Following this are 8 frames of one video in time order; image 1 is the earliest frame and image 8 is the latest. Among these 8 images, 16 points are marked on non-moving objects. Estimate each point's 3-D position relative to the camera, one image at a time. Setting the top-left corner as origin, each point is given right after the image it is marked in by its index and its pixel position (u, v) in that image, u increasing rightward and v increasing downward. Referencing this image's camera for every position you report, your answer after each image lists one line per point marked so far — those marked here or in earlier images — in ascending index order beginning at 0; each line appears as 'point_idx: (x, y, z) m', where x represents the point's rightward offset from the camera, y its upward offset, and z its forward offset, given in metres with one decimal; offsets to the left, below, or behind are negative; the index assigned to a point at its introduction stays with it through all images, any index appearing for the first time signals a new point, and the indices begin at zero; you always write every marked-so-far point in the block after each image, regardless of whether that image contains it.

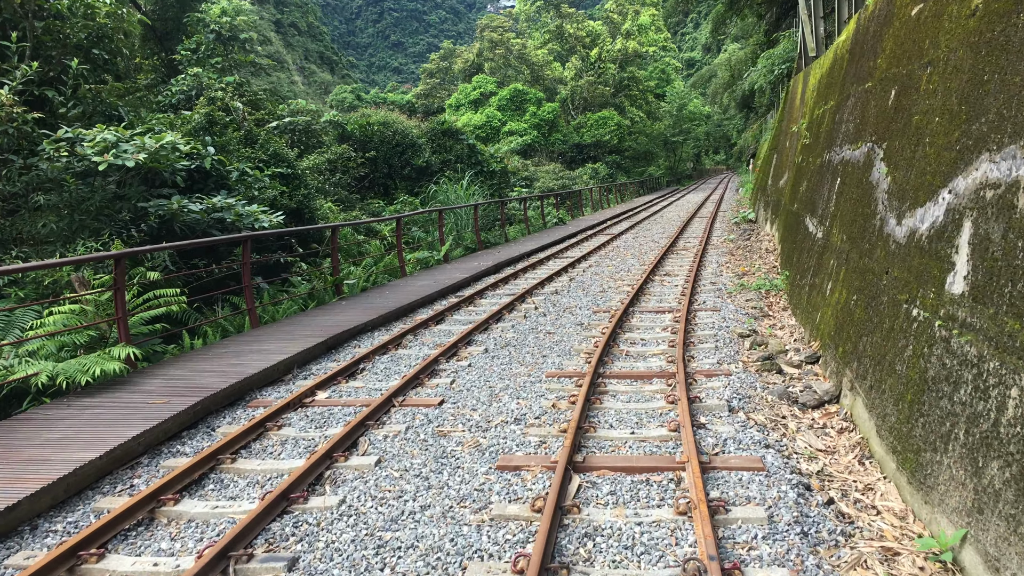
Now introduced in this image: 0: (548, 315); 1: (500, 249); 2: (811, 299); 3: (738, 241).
0: (+0.3, -0.2, +7.4) m
1: (-0.2, +0.6, +13.3) m
2: (+2.2, -0.1, +6.2) m
3: (+3.5, +0.7, +13.3) m
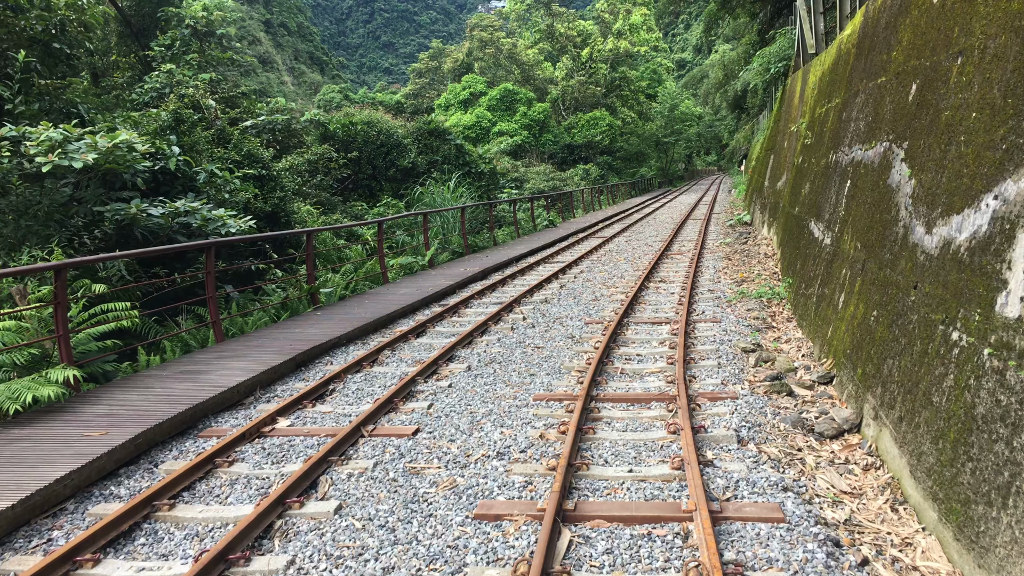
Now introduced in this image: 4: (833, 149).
0: (+0.2, -0.3, +7.0) m
1: (-0.3, +0.5, +12.8) m
2: (+2.1, -0.2, +5.8) m
3: (+3.3, +0.6, +12.9) m
4: (+2.7, +1.2, +7.3) m
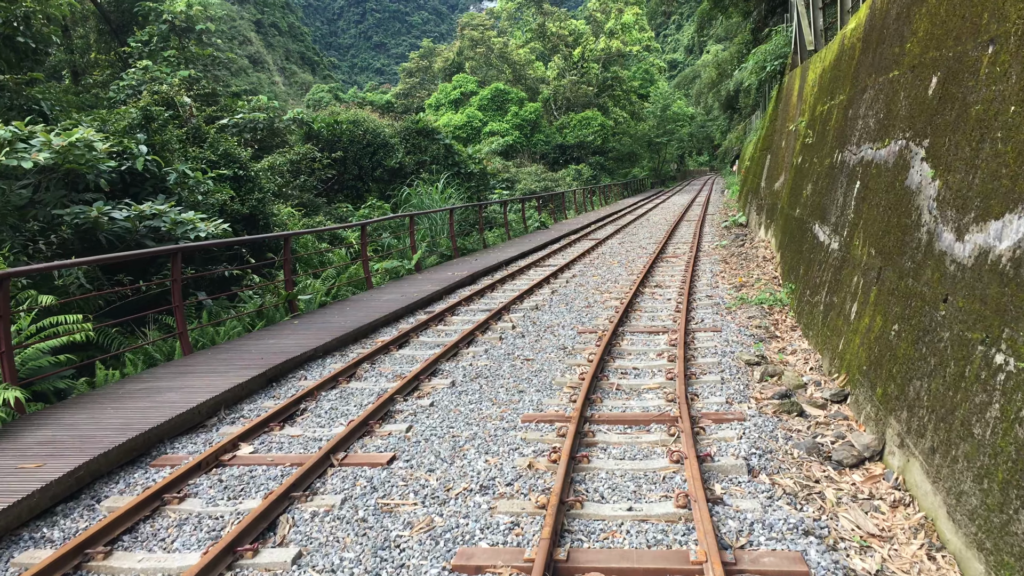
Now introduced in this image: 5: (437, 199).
0: (+0.1, -0.4, +6.6) m
1: (-0.5, +0.5, +12.4) m
2: (+2.0, -0.2, +5.4) m
3: (+3.2, +0.6, +12.5) m
4: (+2.6, +1.1, +6.9) m
5: (-1.1, +1.4, +13.1) m
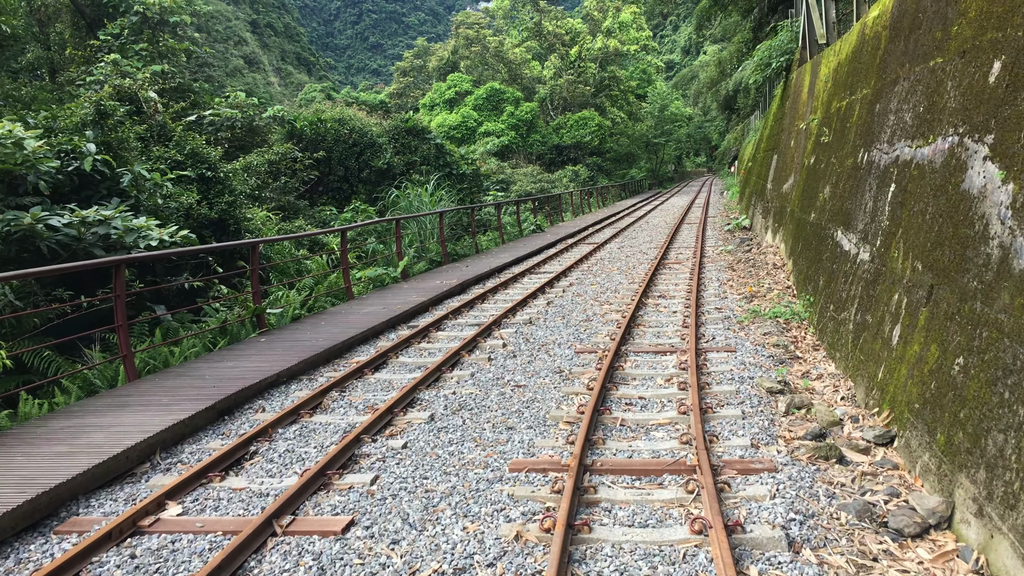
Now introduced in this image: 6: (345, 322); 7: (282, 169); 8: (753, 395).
0: (0.0, -0.5, +5.9) m
1: (-0.6, +0.3, +11.7) m
2: (+1.9, -0.3, +4.7) m
3: (+3.1, +0.5, +11.9) m
4: (+2.5, +1.0, +6.3) m
5: (-1.2, +1.2, +12.4) m
6: (-1.4, -0.3, +7.1) m
7: (-2.9, +1.5, +10.9) m
8: (+1.3, -0.6, +4.6) m
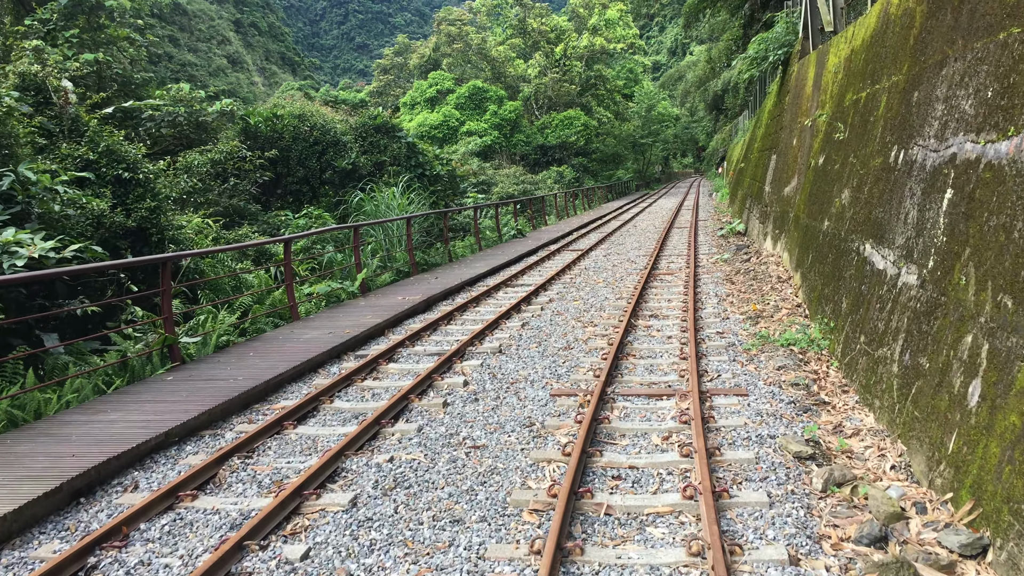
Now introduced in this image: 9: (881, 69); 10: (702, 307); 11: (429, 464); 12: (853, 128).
0: (-0.2, -0.6, +4.8) m
1: (-0.9, +0.2, +10.6) m
2: (+1.7, -0.5, +3.6) m
3: (+2.8, +0.3, +10.8) m
4: (+2.3, +0.9, +5.2) m
5: (-1.6, +1.1, +11.3) m
6: (-1.6, -0.4, +6.0) m
7: (-3.2, +1.3, +9.7) m
8: (+1.1, -0.7, +3.6) m
9: (+2.7, +1.6, +6.3) m
10: (+1.7, -0.2, +7.7) m
11: (-0.4, -0.8, +3.8) m
12: (+2.7, +1.3, +6.9) m
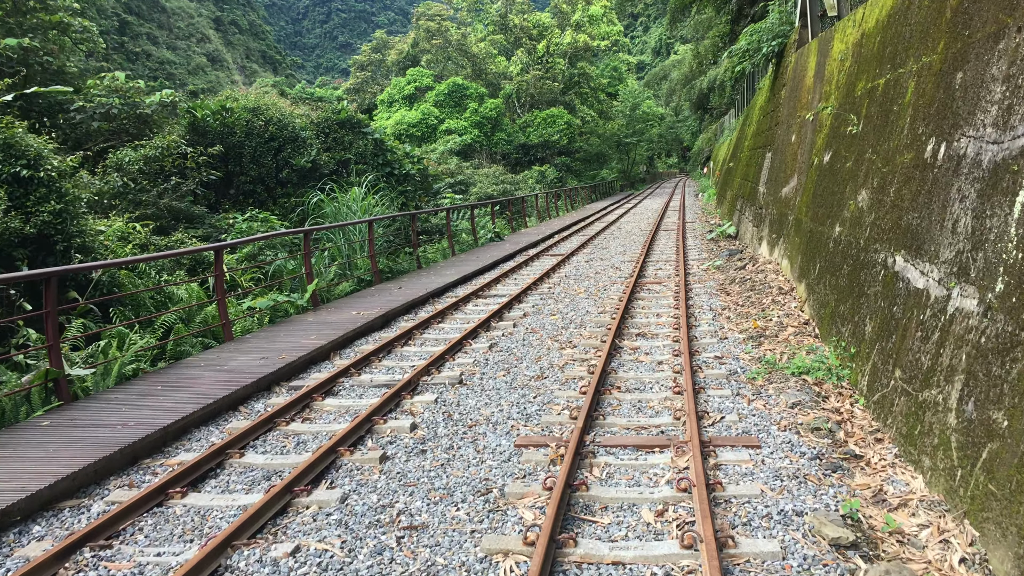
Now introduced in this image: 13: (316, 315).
0: (-0.4, -0.7, +3.9) m
1: (-1.2, +0.1, +9.7) m
2: (+1.5, -0.6, +2.7) m
3: (+2.5, +0.2, +9.9) m
4: (+2.1, +0.8, +4.3) m
5: (-1.9, +1.0, +10.4) m
6: (-1.8, -0.5, +5.1) m
7: (-3.5, +1.2, +8.8) m
8: (+0.9, -0.8, +2.7) m
9: (+2.5, +1.5, +5.4) m
10: (+1.4, -0.3, +6.8) m
11: (-0.5, -0.9, +2.8) m
12: (+2.5, +1.2, +6.0) m
13: (-1.7, -0.2, +7.4) m
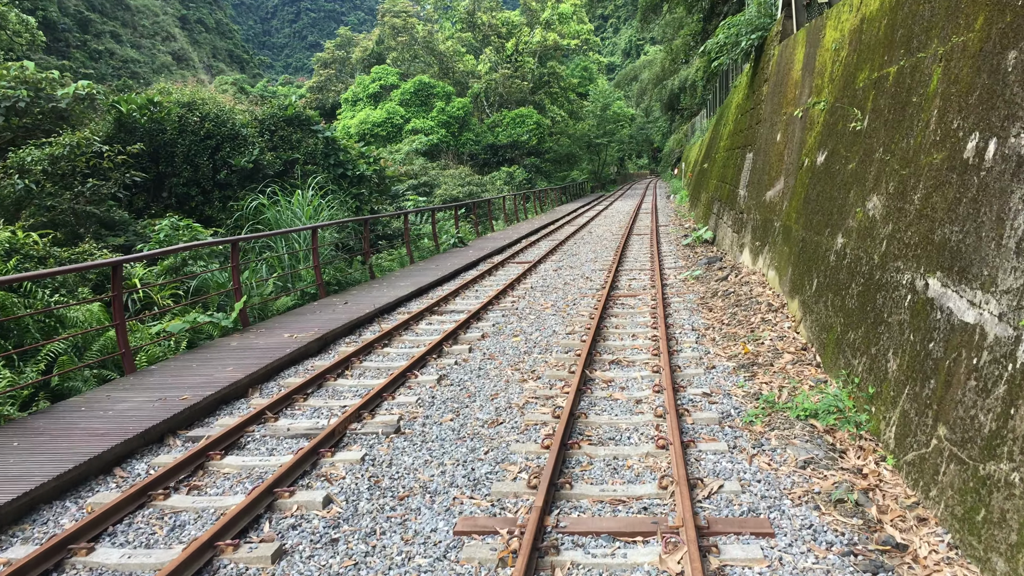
0: (-0.6, -0.9, +2.9) m
1: (-1.6, -0.1, +8.7) m
2: (+1.4, -0.7, +1.9) m
3: (+2.1, +0.1, +9.1) m
4: (+1.9, +0.6, +3.5) m
5: (-2.3, +0.8, +9.4) m
6: (-2.1, -0.7, +4.1) m
7: (-3.9, +1.1, +7.7) m
8: (+0.7, -1.0, +1.8) m
9: (+2.2, +1.4, +4.6) m
10: (+1.1, -0.4, +5.9) m
11: (-0.7, -1.0, +1.9) m
12: (+2.2, +1.0, +5.2) m
13: (-2.0, -0.4, +6.4) m
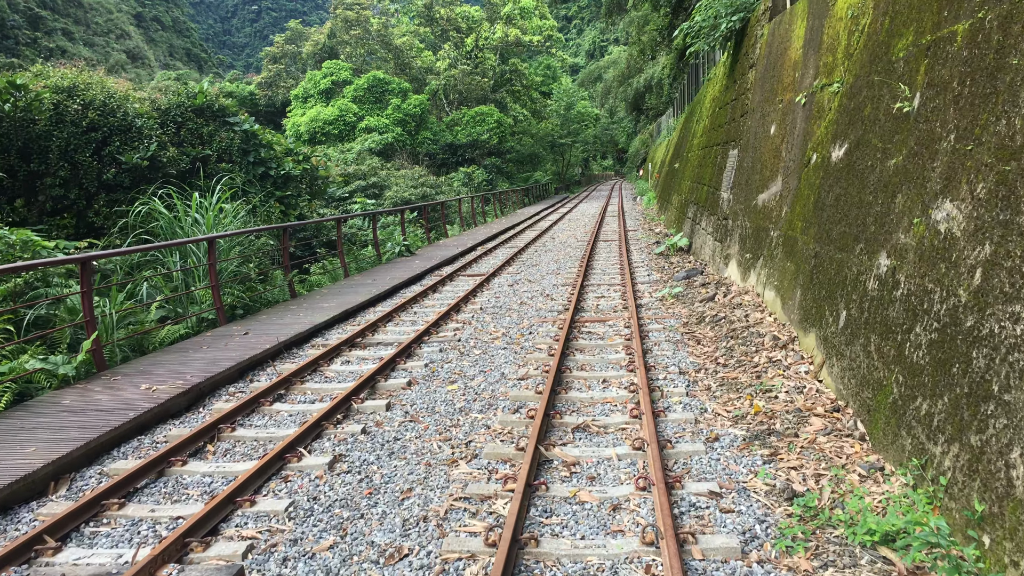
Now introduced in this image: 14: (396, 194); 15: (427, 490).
0: (-0.8, -1.1, +1.4) m
1: (-2.1, -0.3, +7.2) m
2: (+1.2, -0.9, +0.4) m
3: (+1.6, -0.1, +7.7) m
4: (+1.6, +0.5, +2.0) m
5: (-2.8, +0.6, +7.8) m
6: (-2.4, -0.9, +2.5) m
7: (-4.3, +0.9, +6.1) m
8: (+0.6, -1.1, +0.3) m
9: (+1.9, +1.2, +3.2) m
10: (+0.8, -0.6, +4.4) m
11: (-0.9, -1.2, +0.4) m
12: (+1.9, +0.9, +3.8) m
13: (-2.4, -0.6, +4.9) m
14: (-2.4, +2.0, +18.1) m
15: (-0.3, -0.8, +3.4) m
